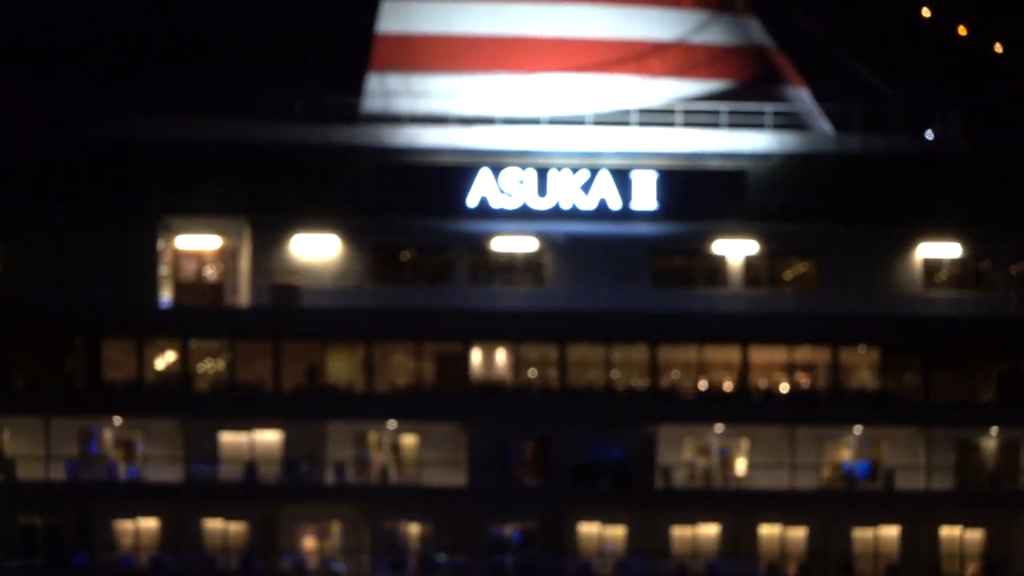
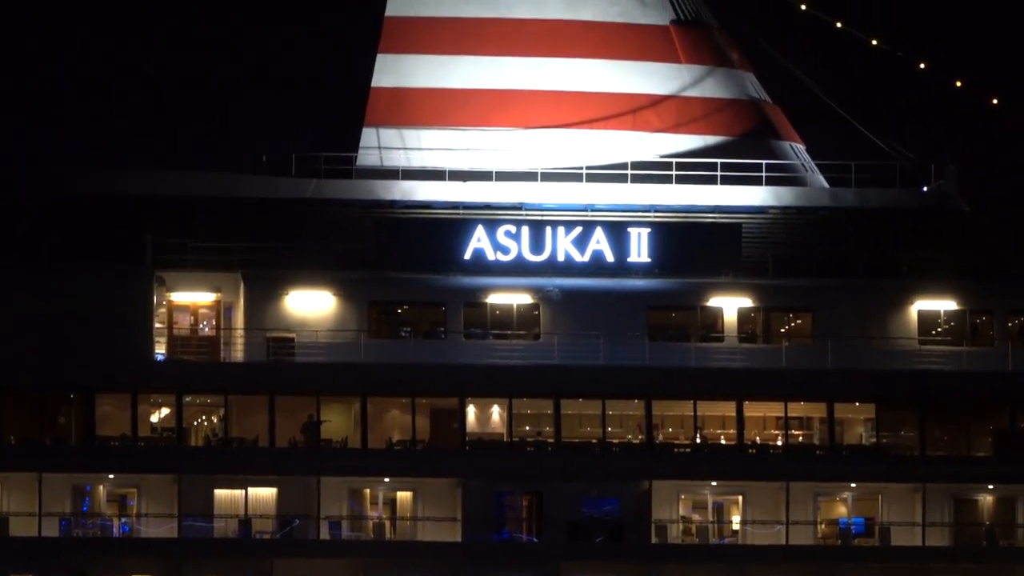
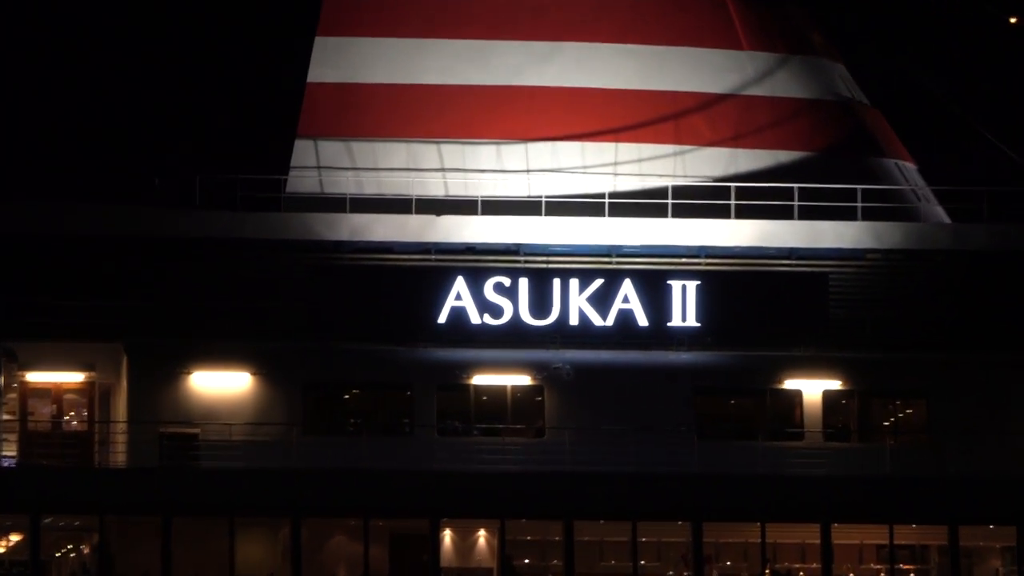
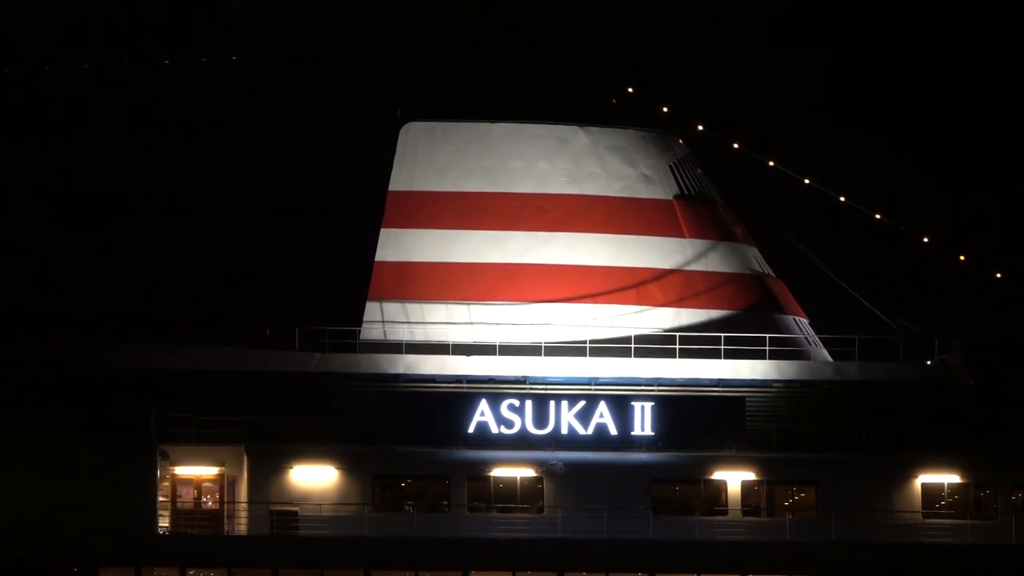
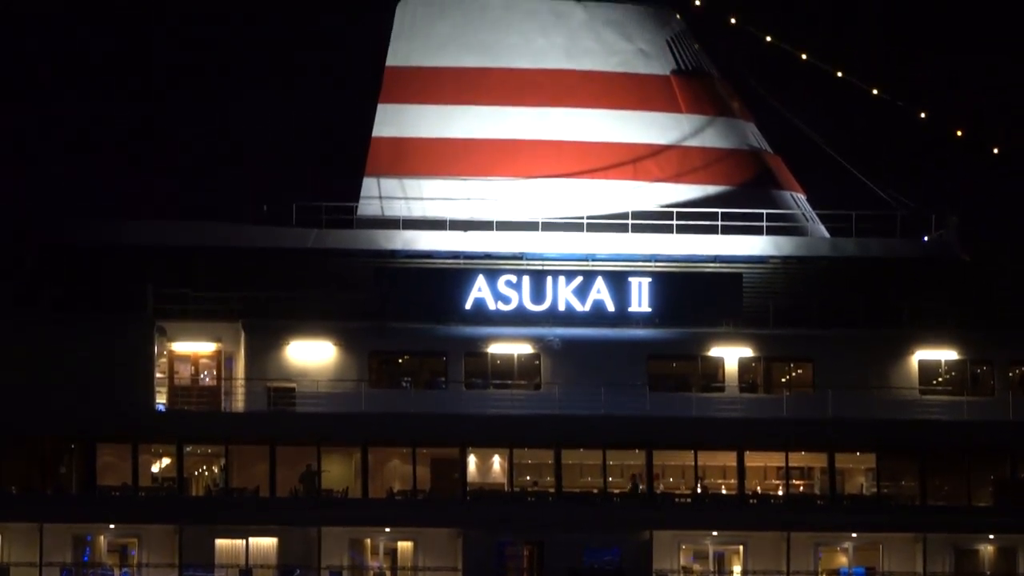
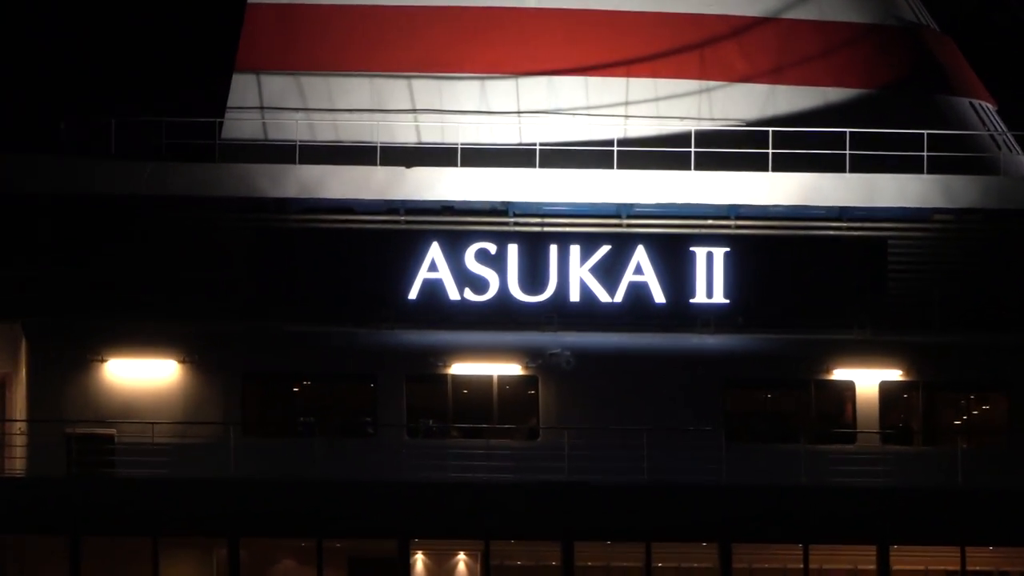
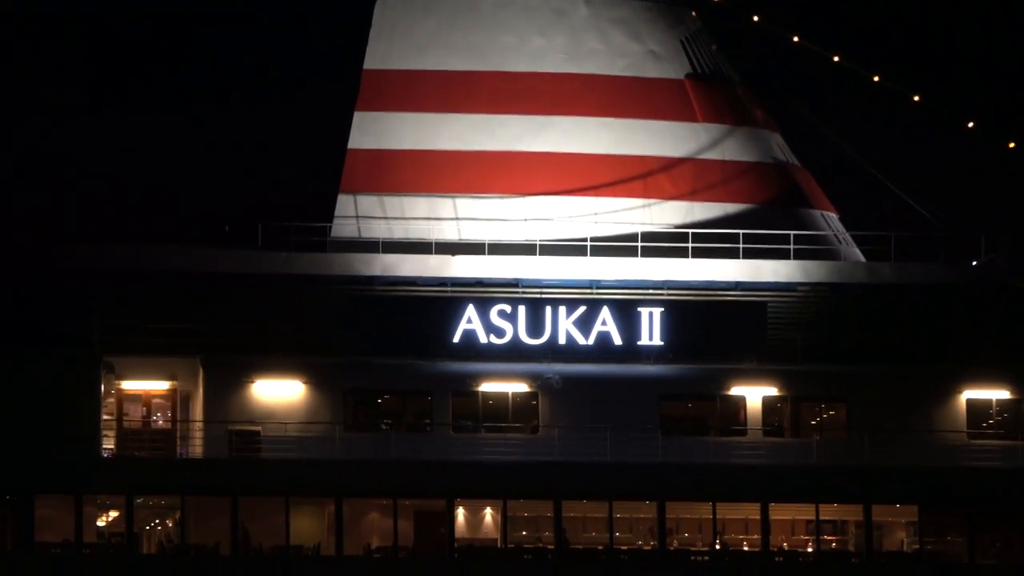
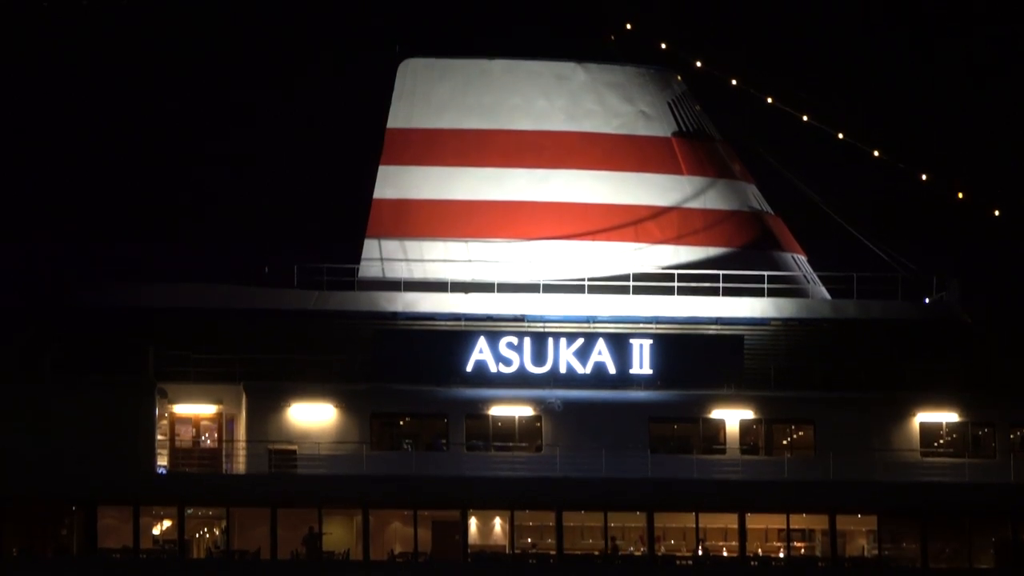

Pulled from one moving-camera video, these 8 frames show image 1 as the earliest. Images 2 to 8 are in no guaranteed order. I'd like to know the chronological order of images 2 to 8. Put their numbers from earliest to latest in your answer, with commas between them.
2, 5, 8, 4, 7, 3, 6
